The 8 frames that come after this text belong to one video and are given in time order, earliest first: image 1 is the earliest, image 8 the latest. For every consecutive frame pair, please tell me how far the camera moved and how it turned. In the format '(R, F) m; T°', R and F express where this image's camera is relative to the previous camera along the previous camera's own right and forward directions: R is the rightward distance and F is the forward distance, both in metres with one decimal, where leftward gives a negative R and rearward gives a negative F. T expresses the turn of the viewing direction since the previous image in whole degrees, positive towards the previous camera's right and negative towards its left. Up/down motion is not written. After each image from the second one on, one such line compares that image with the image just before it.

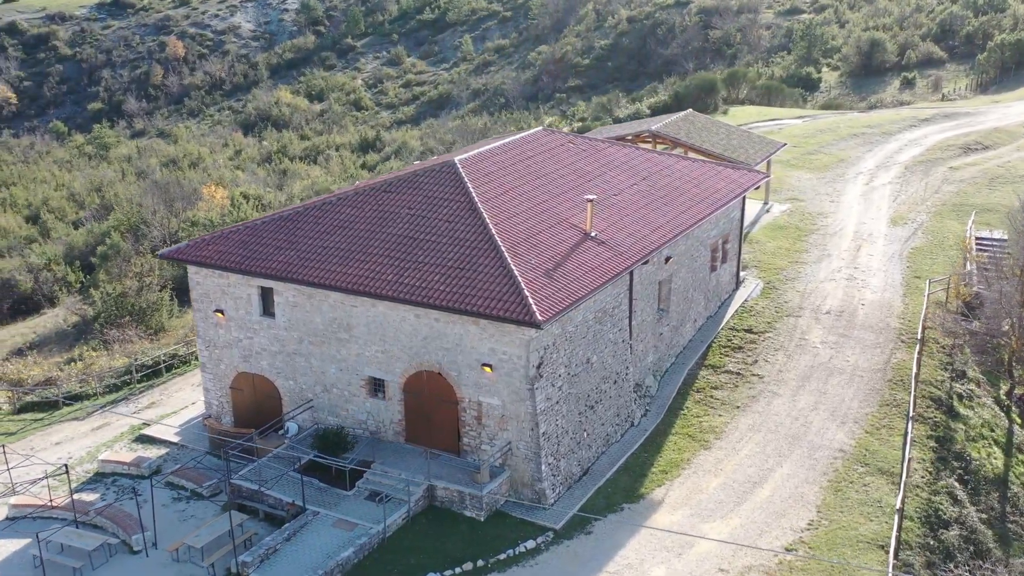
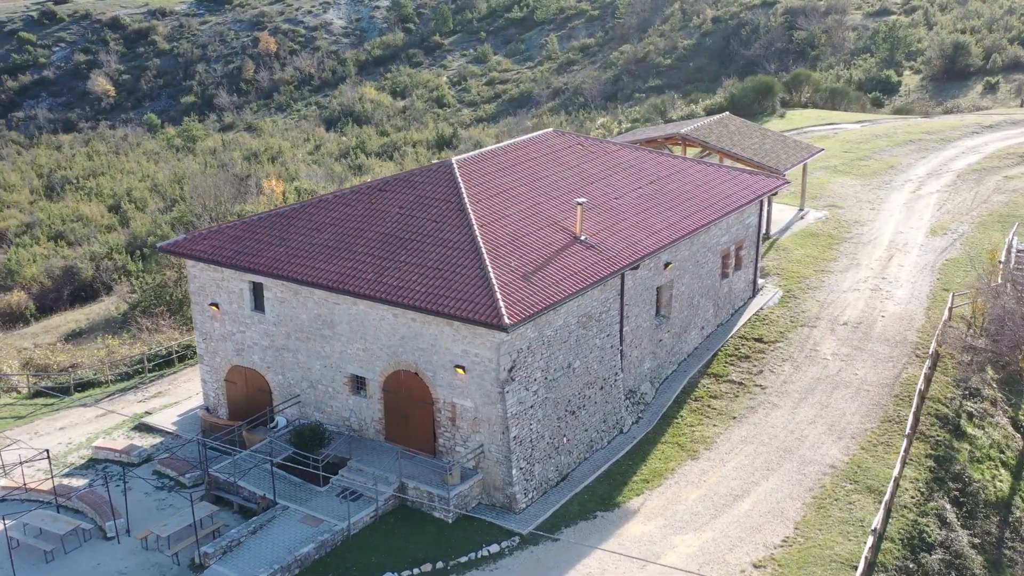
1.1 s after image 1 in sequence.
(+2.0, +0.2) m; -5°
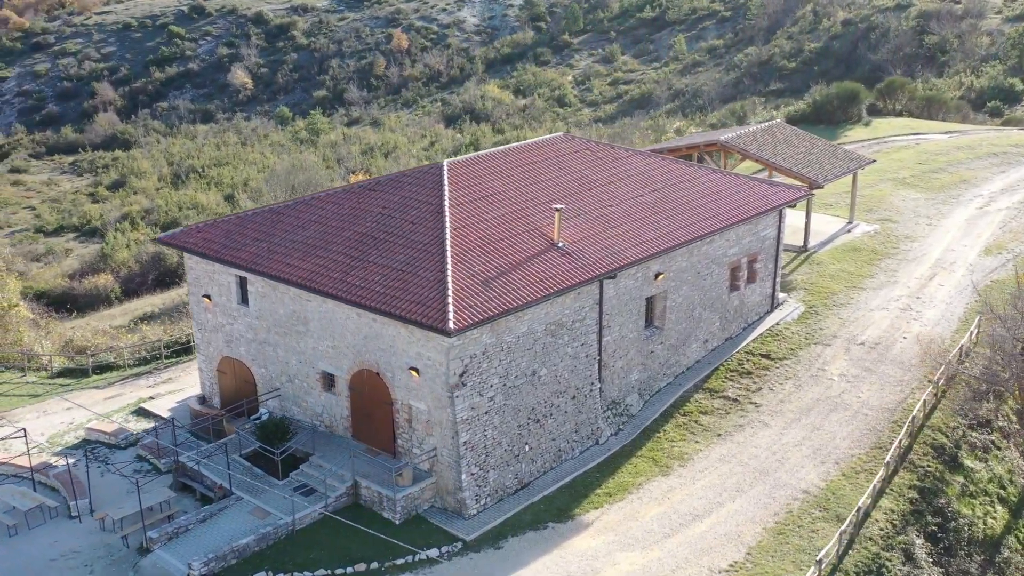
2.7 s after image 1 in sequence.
(+3.0, +0.3) m; -7°
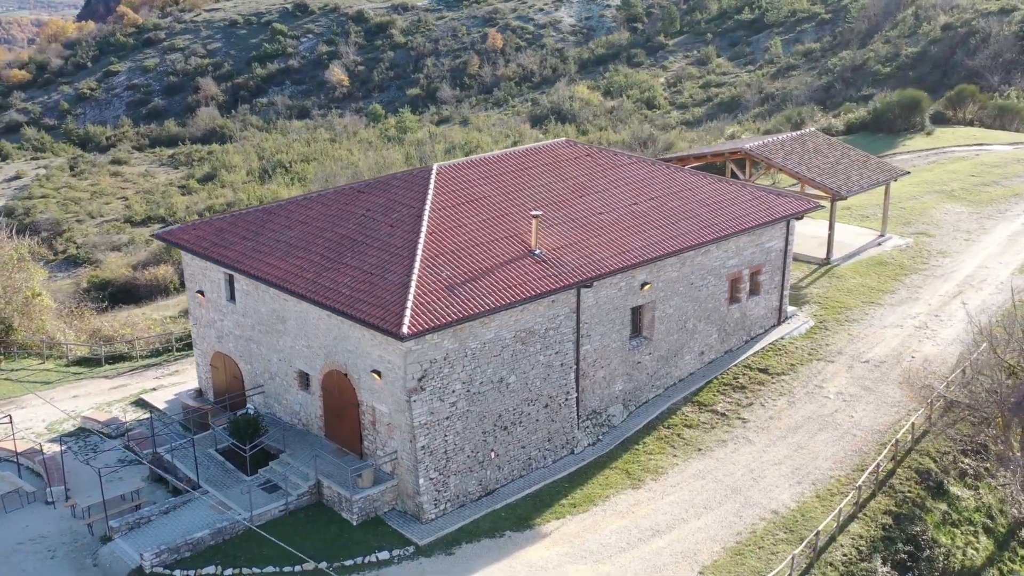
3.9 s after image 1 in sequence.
(+2.3, +0.2) m; -5°
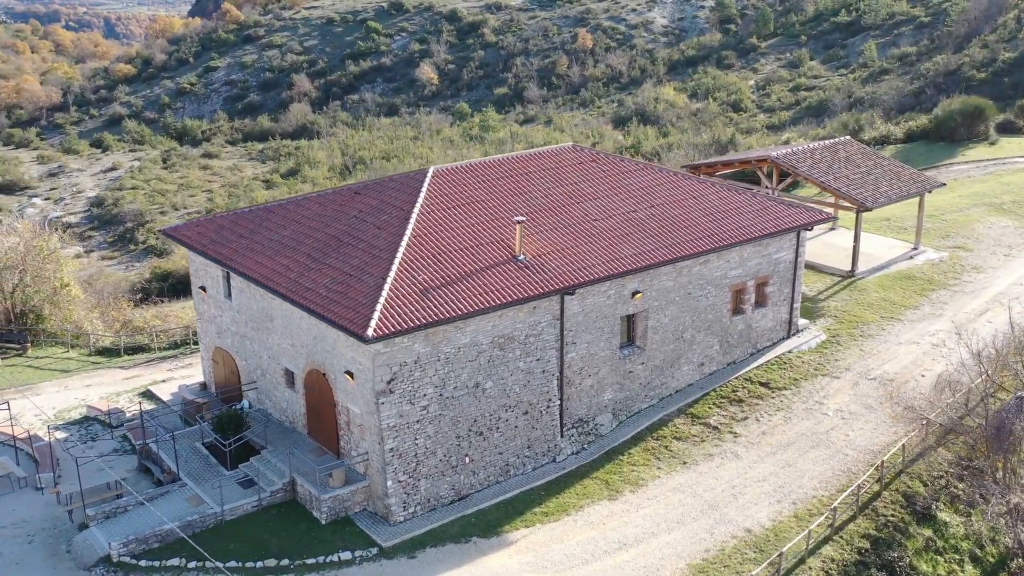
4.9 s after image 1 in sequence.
(+2.0, +0.2) m; -5°
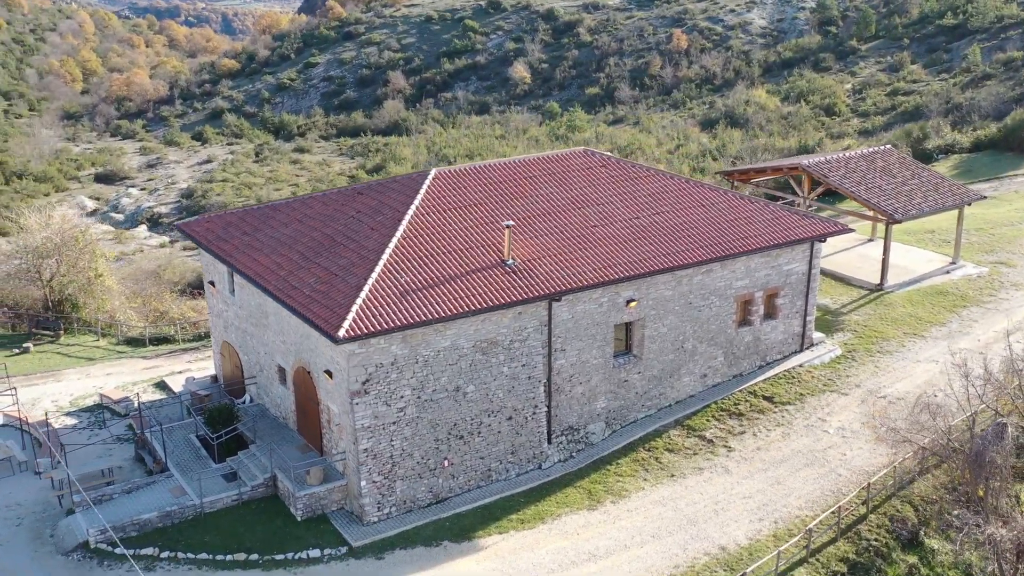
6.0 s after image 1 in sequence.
(+2.0, +0.2) m; -5°
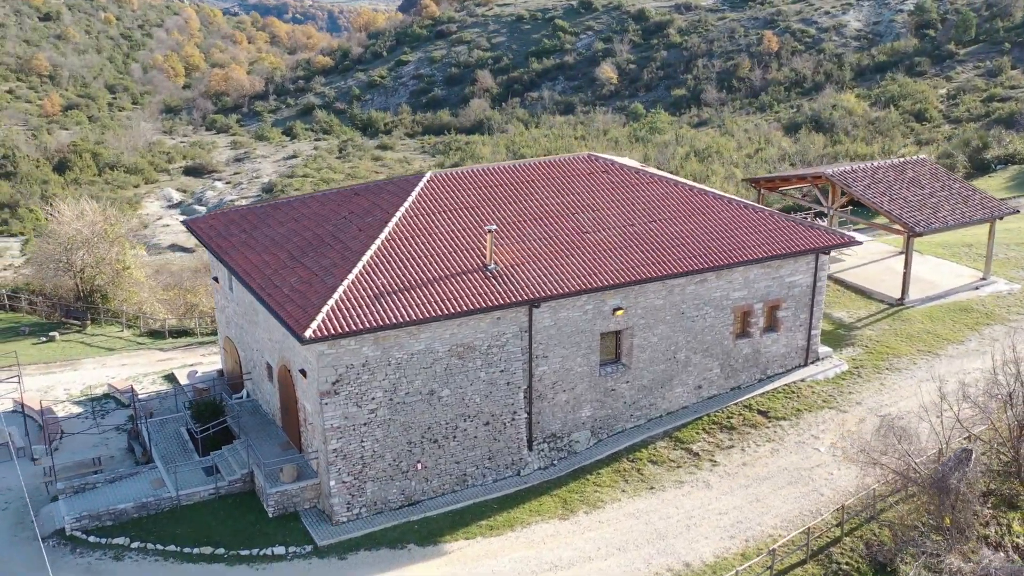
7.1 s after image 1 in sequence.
(+2.0, +0.2) m; -5°
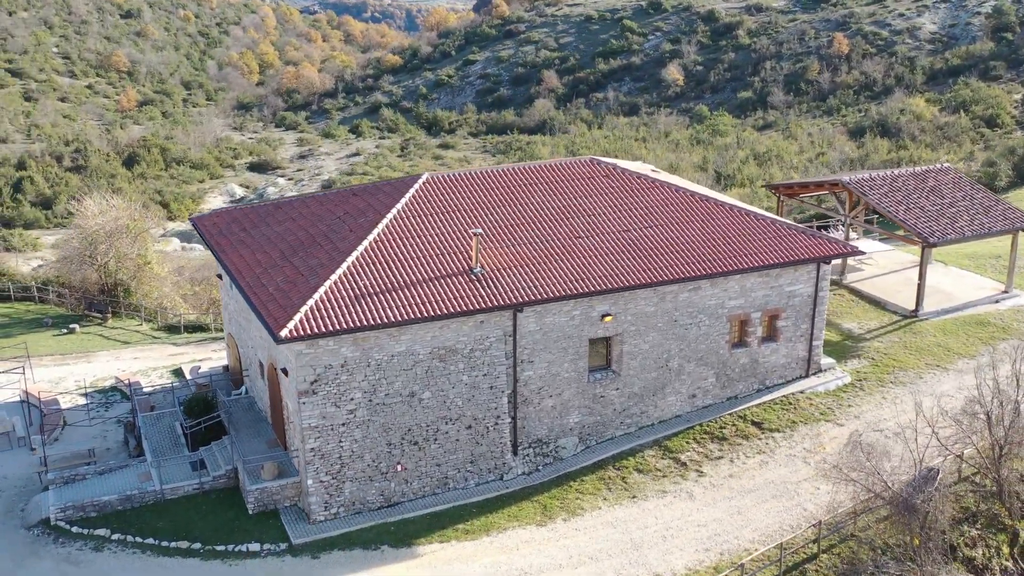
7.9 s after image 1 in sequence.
(+1.5, +0.1) m; -4°
